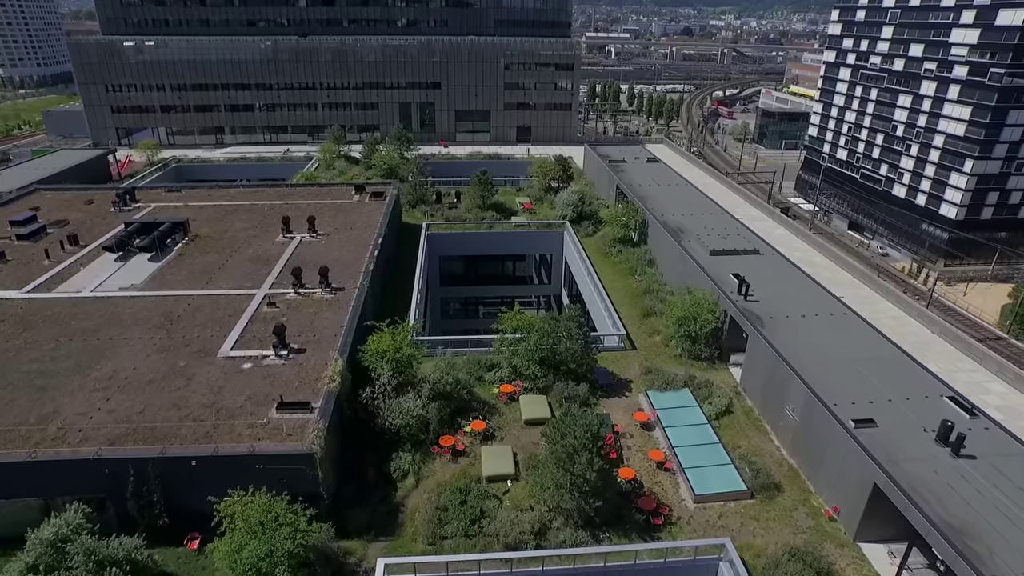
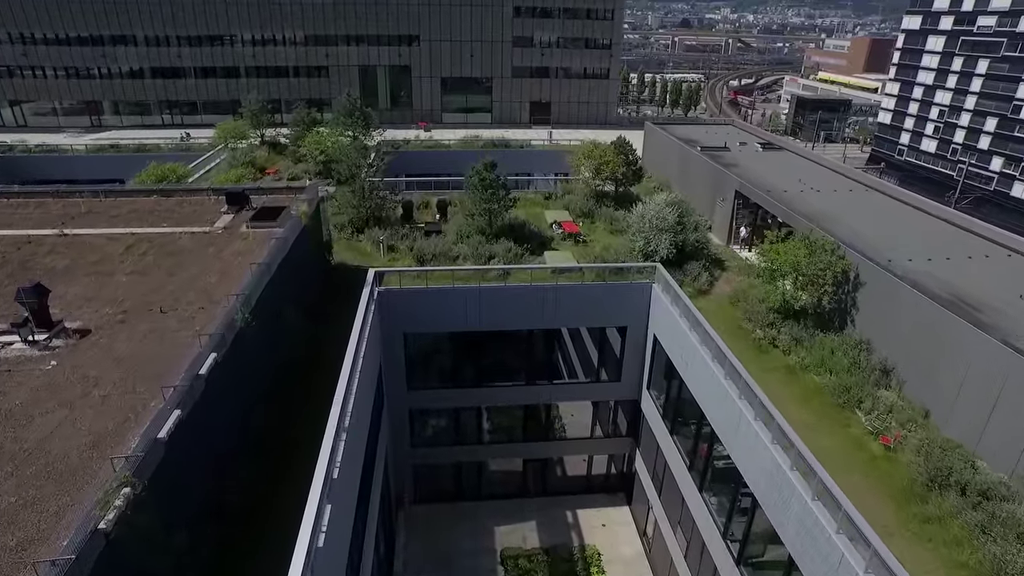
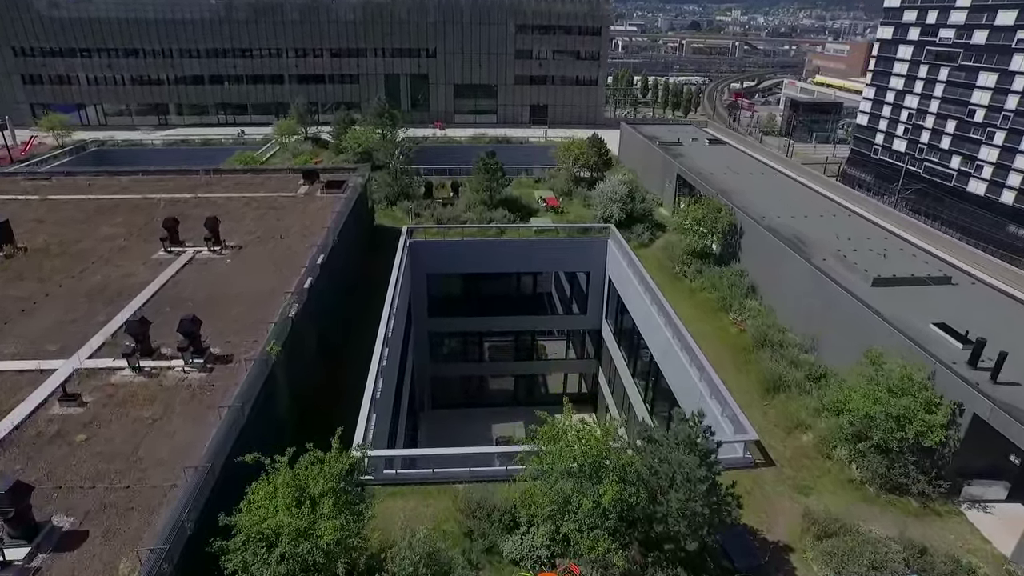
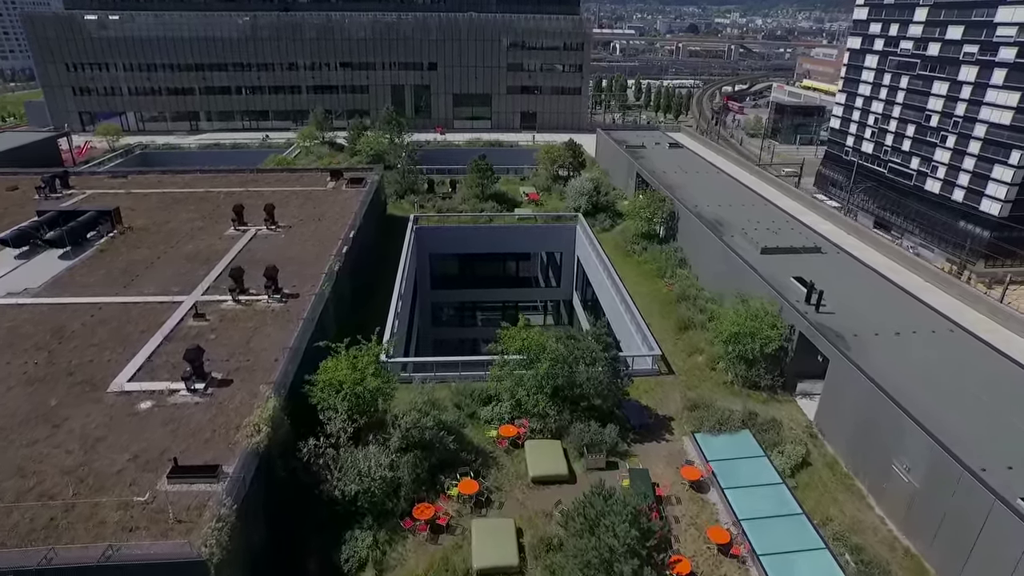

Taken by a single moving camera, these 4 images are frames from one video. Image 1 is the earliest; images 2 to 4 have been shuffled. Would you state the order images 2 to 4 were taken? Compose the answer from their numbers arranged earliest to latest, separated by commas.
4, 3, 2
